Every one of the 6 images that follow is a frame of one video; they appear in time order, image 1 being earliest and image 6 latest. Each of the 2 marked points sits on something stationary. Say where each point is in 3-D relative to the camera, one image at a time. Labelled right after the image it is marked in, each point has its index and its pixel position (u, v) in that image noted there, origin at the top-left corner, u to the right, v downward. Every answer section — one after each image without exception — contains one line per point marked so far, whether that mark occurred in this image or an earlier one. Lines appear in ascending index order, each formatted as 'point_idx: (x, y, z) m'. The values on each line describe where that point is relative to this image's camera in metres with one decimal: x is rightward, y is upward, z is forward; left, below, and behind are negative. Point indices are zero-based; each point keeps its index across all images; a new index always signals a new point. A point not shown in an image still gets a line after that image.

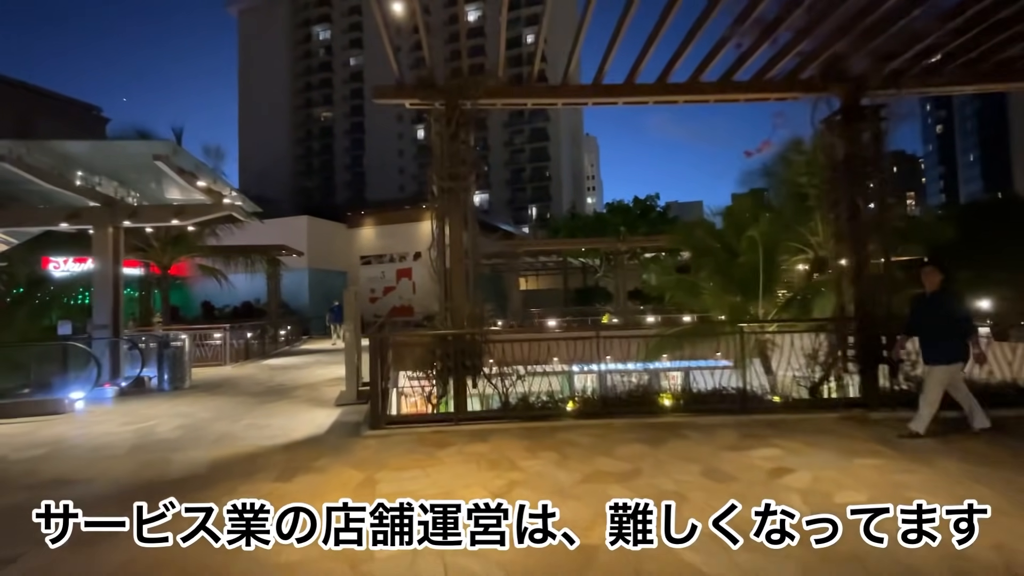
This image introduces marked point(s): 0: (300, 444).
0: (-1.9, -1.4, +6.2) m
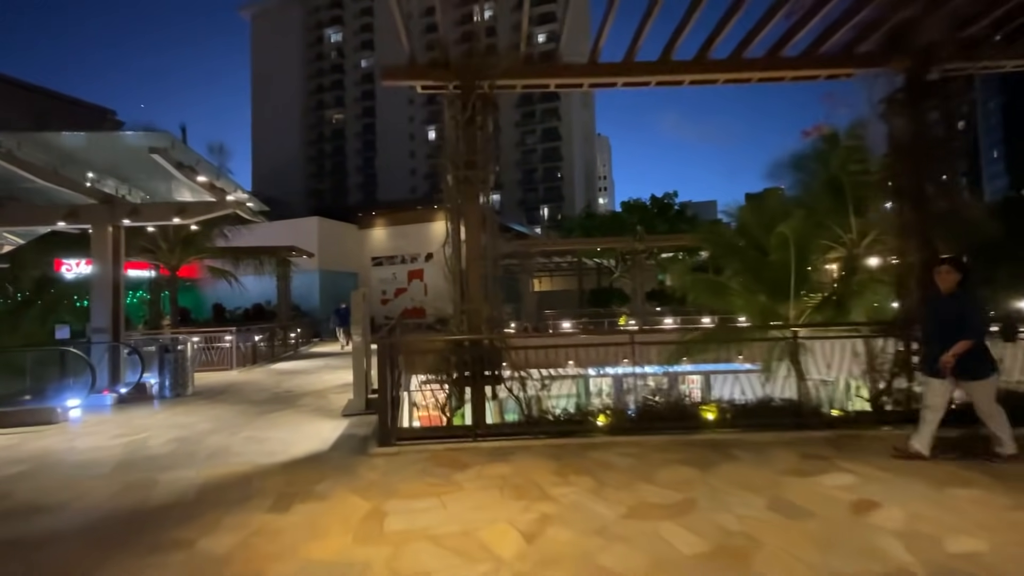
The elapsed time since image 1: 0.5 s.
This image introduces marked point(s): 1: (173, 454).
0: (-1.7, -1.4, +5.6) m
1: (-3.2, -1.6, +6.6) m
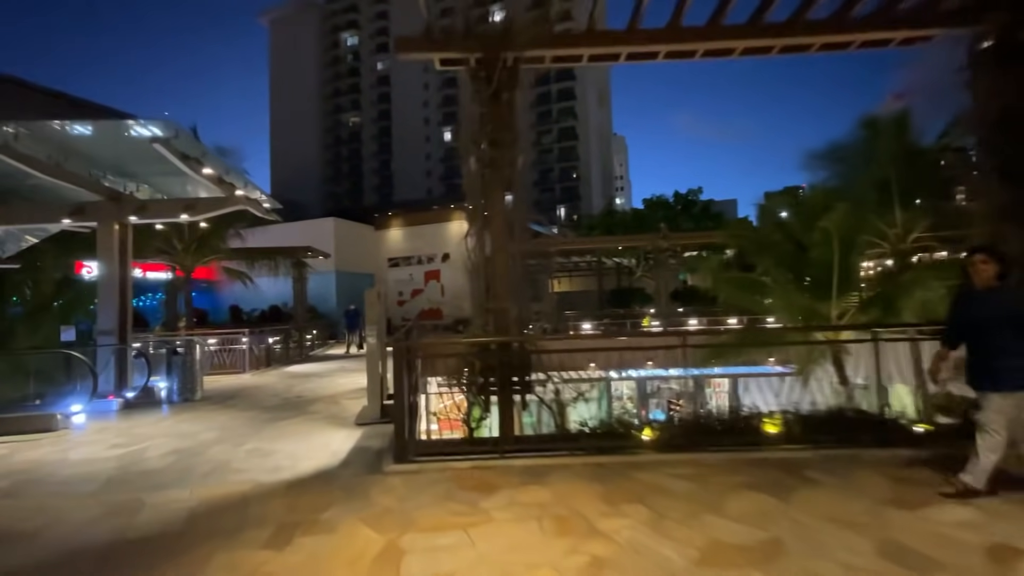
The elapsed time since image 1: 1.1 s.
0: (-1.5, -1.4, +4.9) m
1: (-3.0, -1.6, +6.0) m
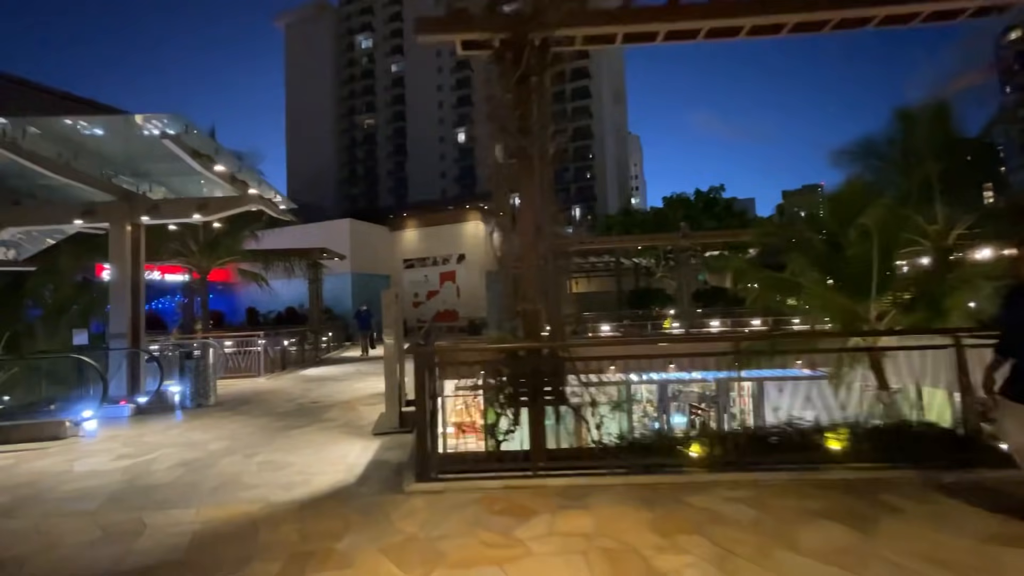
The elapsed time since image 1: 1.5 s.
0: (-1.3, -1.4, +4.5) m
1: (-2.7, -1.6, +5.6) m
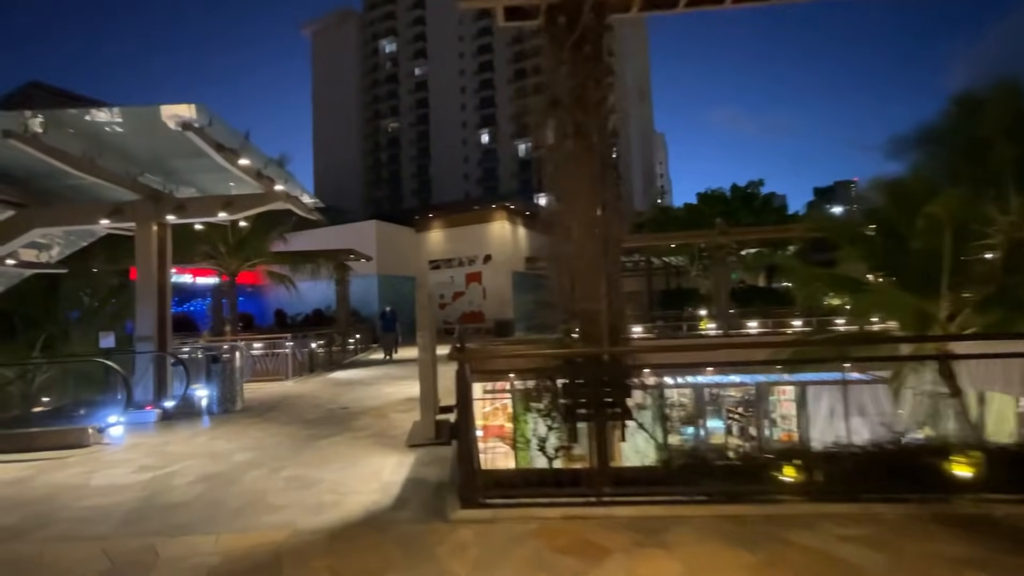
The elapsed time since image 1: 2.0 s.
0: (-0.9, -1.4, +4.0) m
1: (-2.4, -1.6, +5.1) m
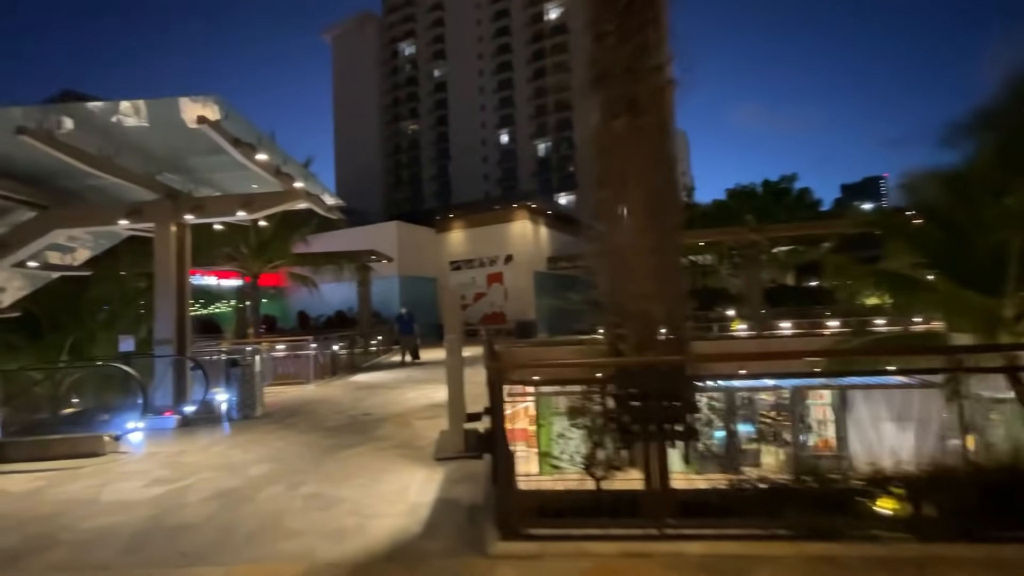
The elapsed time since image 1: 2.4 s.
0: (-0.7, -1.4, +3.5) m
1: (-2.1, -1.6, +4.7) m
